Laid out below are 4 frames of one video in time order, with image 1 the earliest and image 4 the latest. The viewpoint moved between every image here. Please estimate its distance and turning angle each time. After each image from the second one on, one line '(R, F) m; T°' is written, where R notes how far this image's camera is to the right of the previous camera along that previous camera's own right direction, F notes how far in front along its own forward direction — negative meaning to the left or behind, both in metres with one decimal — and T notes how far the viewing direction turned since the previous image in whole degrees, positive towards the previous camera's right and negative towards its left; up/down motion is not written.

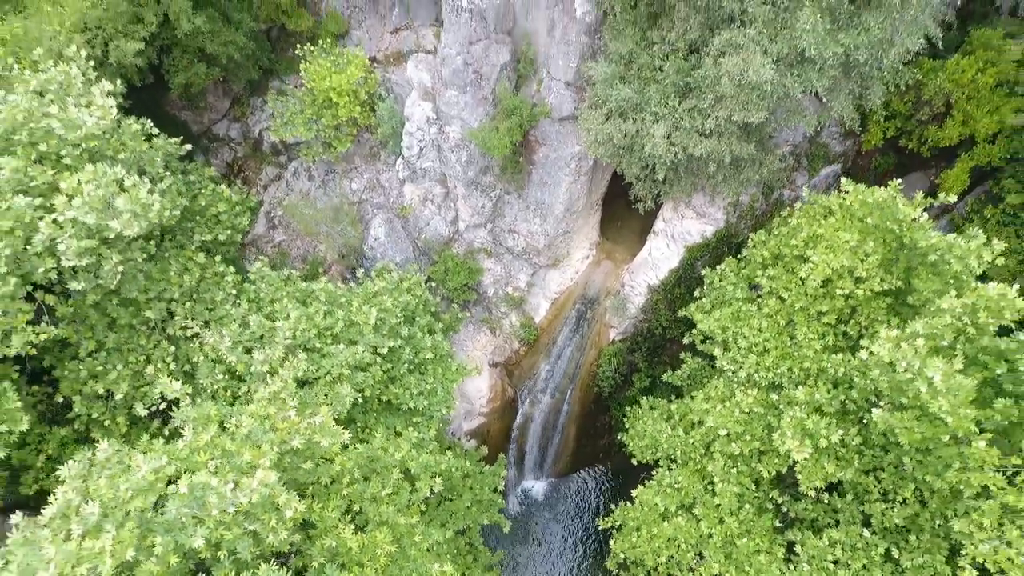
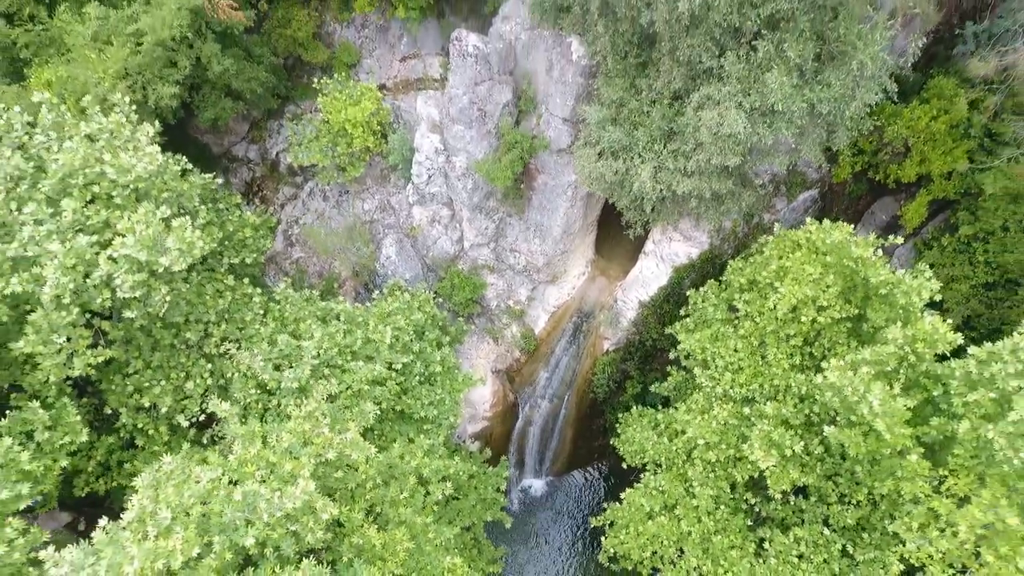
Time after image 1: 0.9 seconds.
(0.0, -1.4) m; 0°
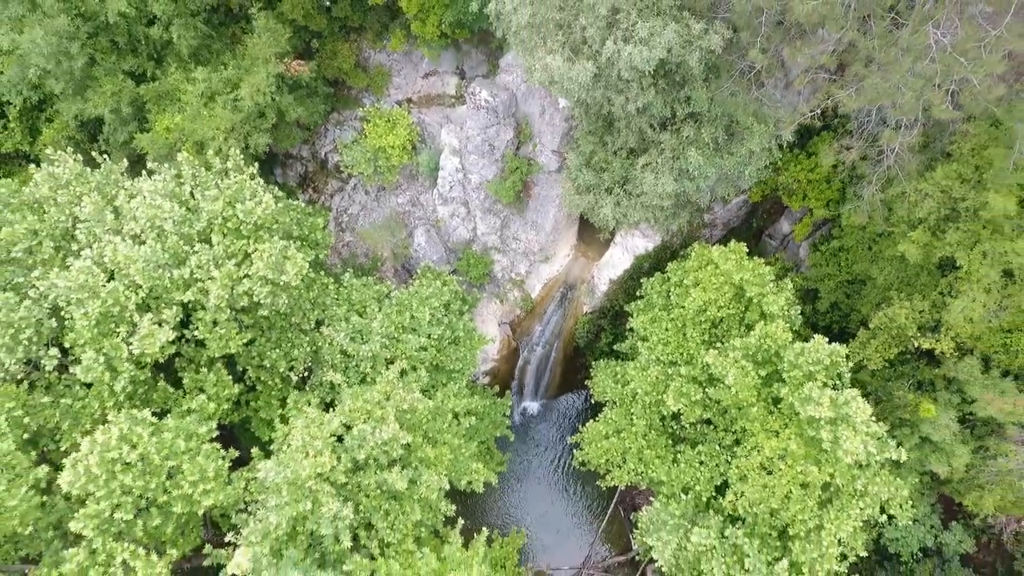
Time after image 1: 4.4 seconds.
(0.0, -5.8) m; 0°
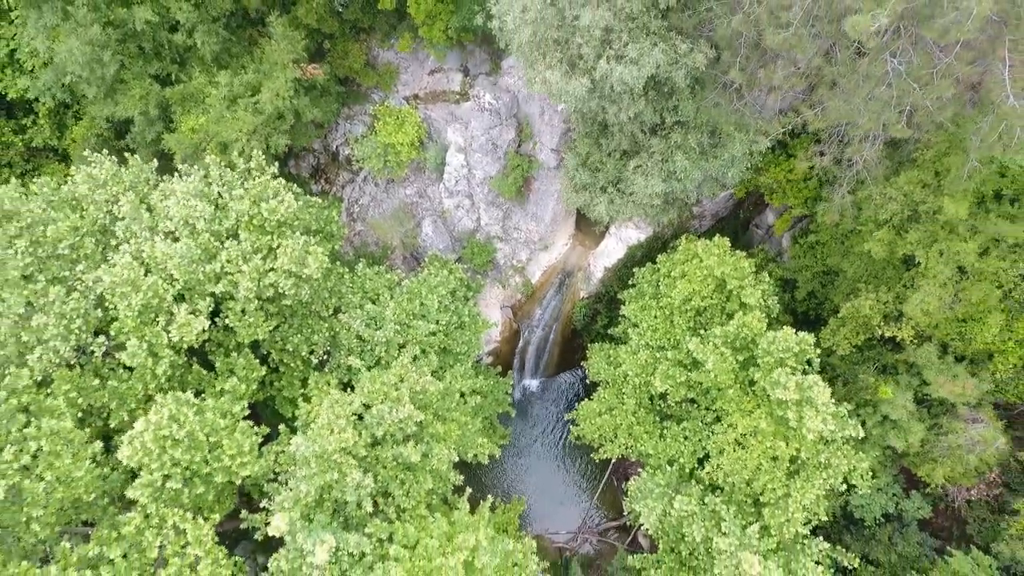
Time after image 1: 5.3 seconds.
(0.0, -1.7) m; 0°
